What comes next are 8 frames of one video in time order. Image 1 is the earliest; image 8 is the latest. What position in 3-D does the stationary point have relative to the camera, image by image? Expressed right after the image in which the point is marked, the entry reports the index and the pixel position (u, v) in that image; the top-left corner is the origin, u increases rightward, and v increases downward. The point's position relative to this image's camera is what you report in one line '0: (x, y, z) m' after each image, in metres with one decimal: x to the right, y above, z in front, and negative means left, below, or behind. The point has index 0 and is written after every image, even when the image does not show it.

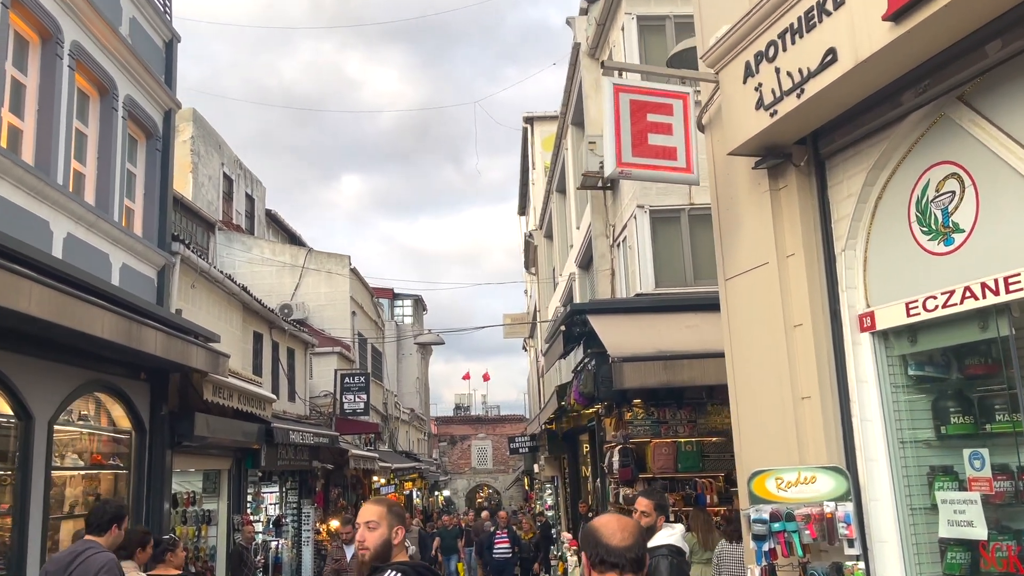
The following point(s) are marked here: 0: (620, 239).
0: (+1.4, +0.6, +10.7) m
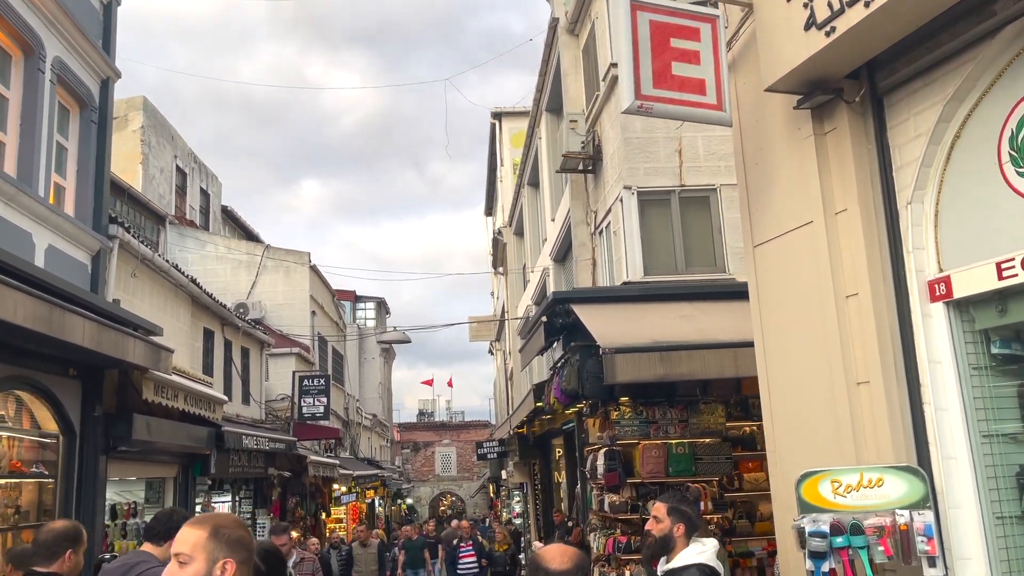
0: (+1.1, +0.7, +10.0) m
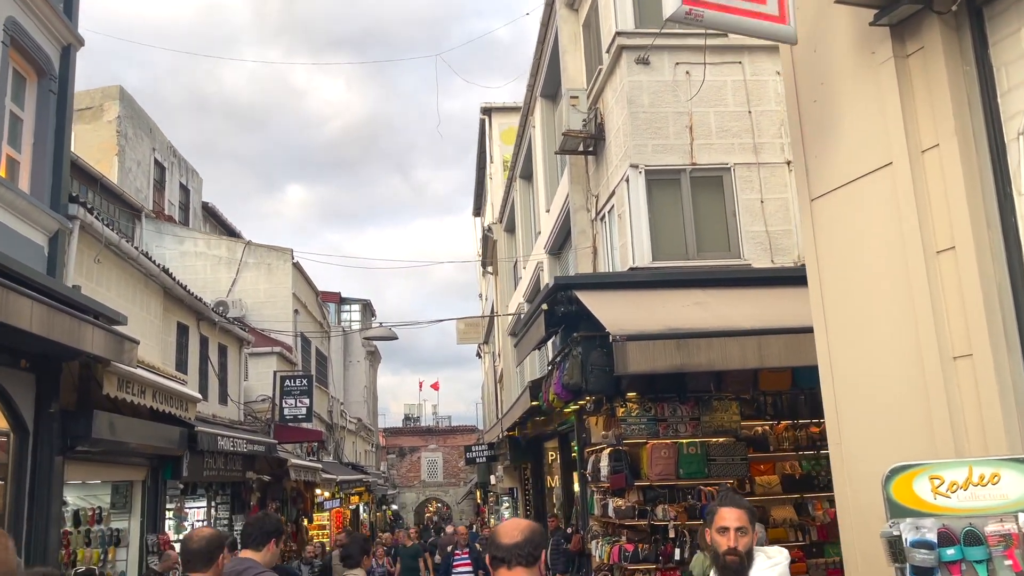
0: (+1.1, +0.9, +9.3) m
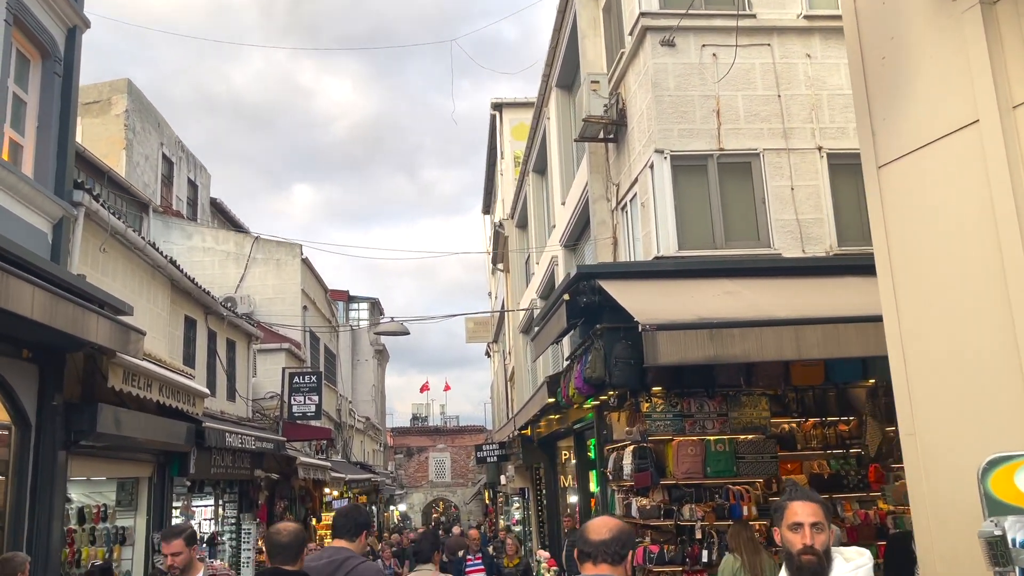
0: (+1.3, +1.0, +9.0) m
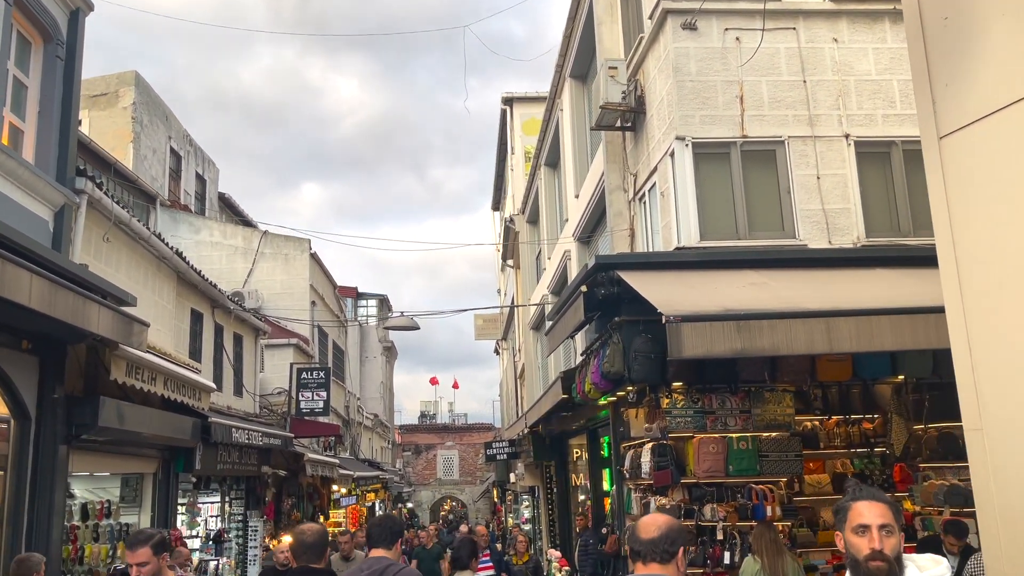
0: (+1.4, +1.0, +8.7) m
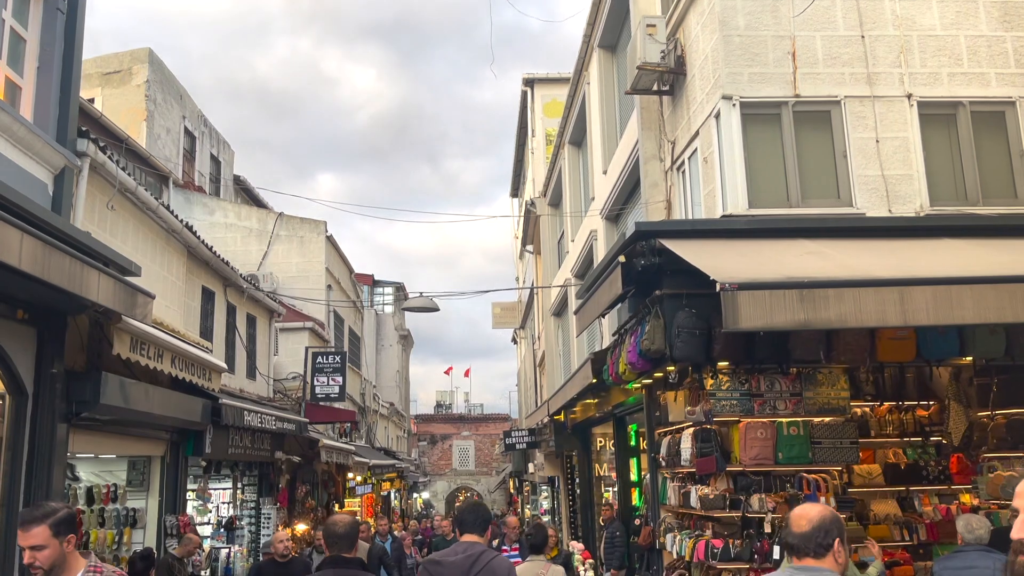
0: (+1.7, +1.3, +8.1) m
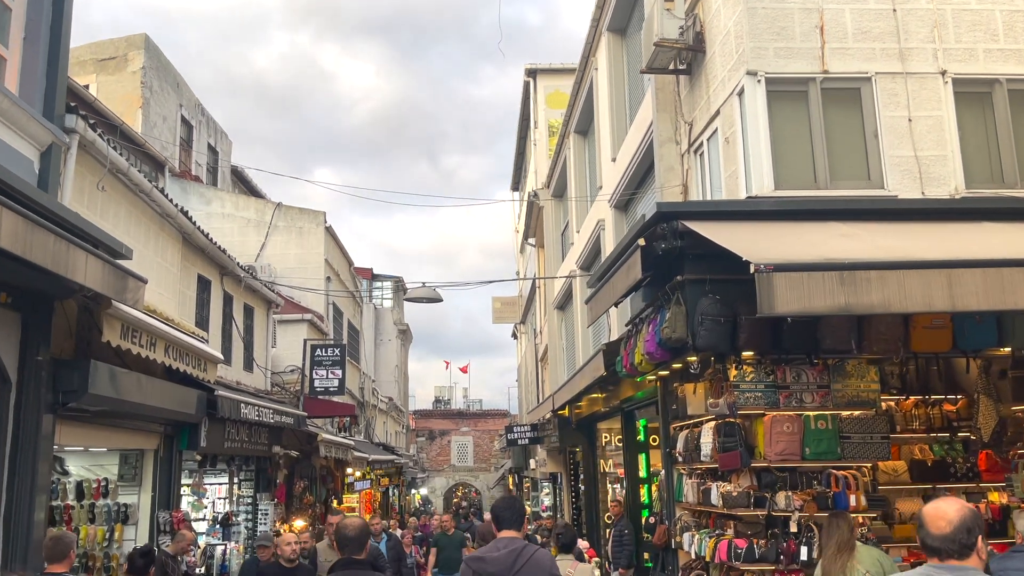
0: (+1.8, +1.4, +7.7) m
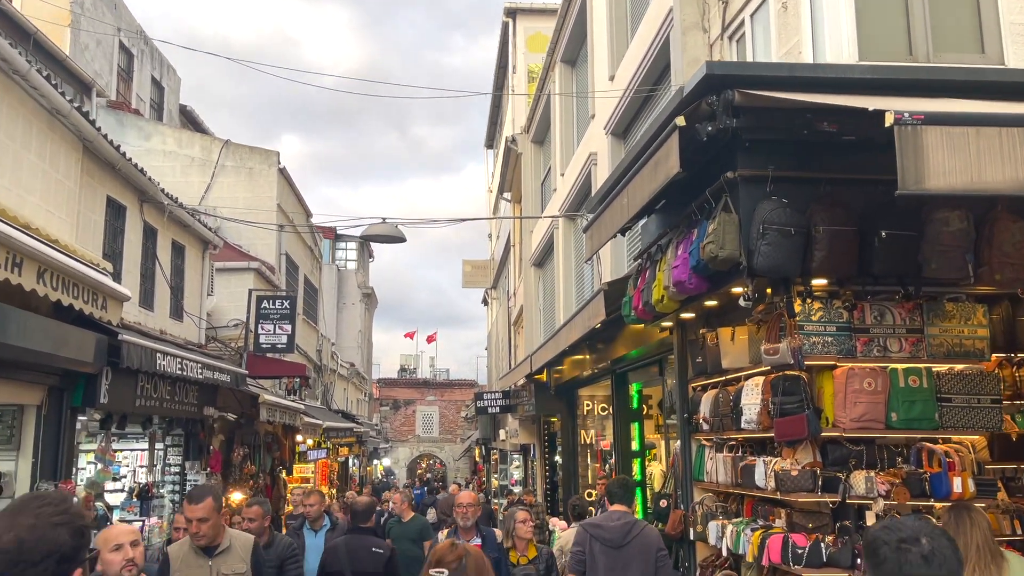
0: (+1.7, +2.0, +5.9) m
